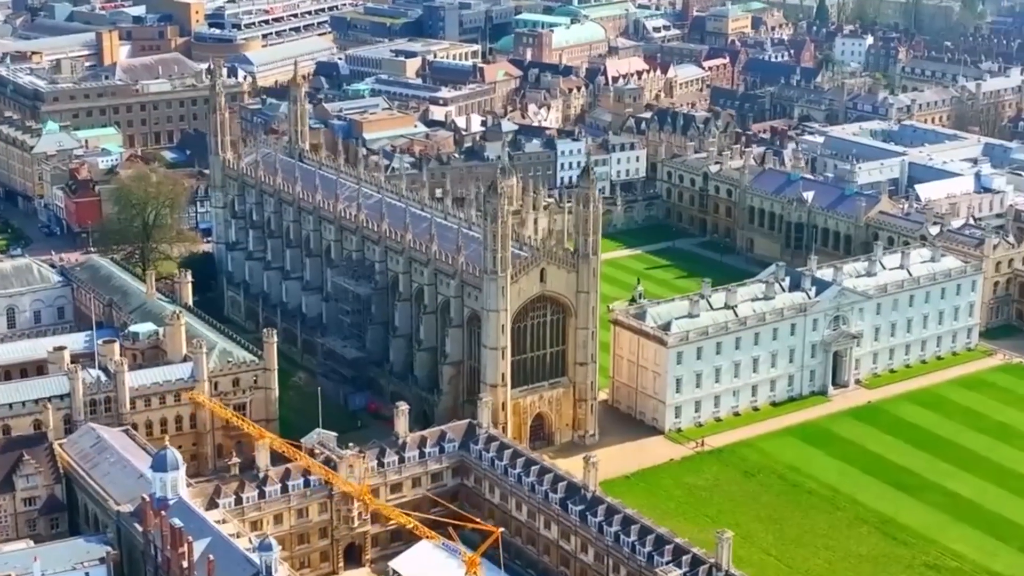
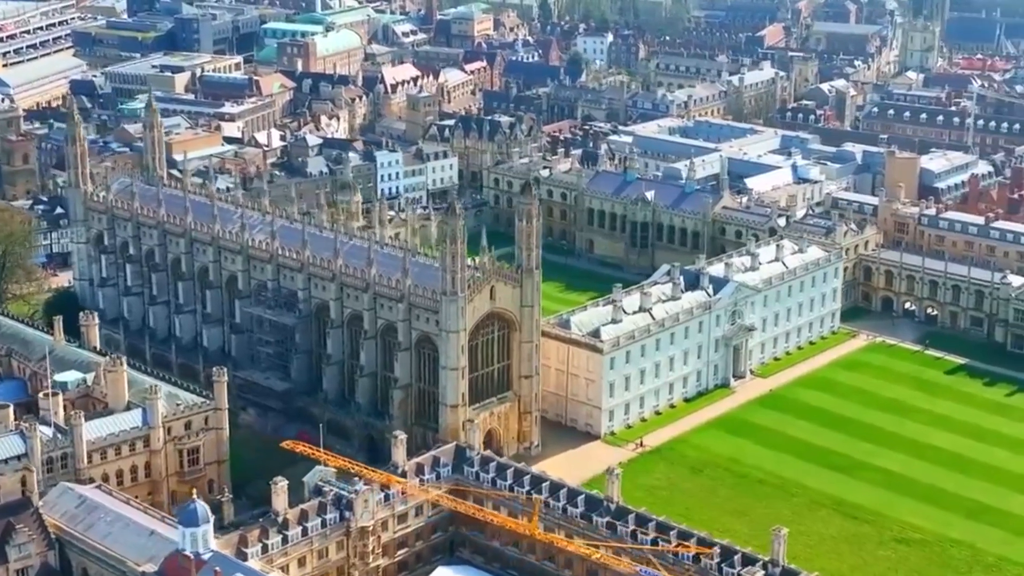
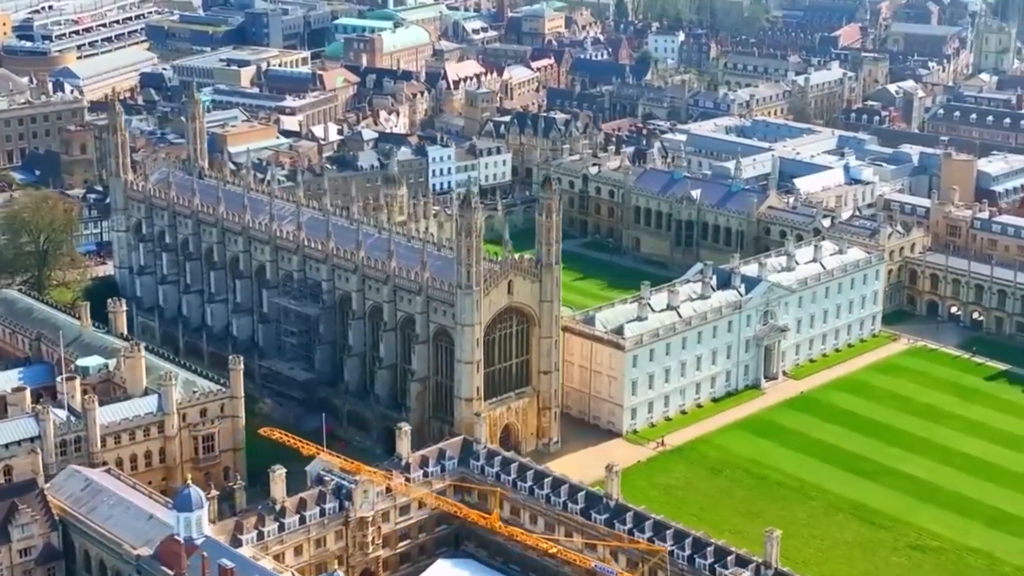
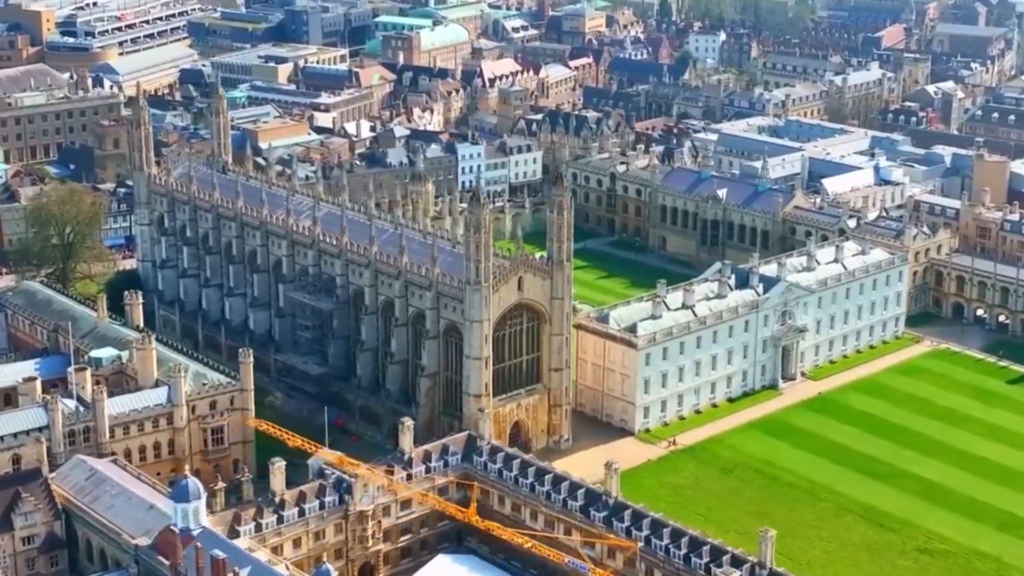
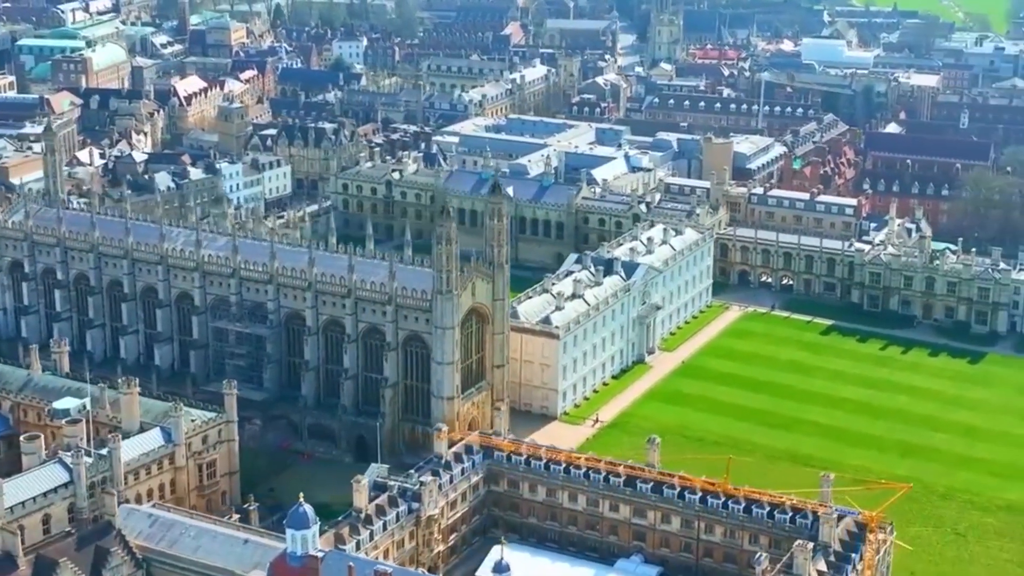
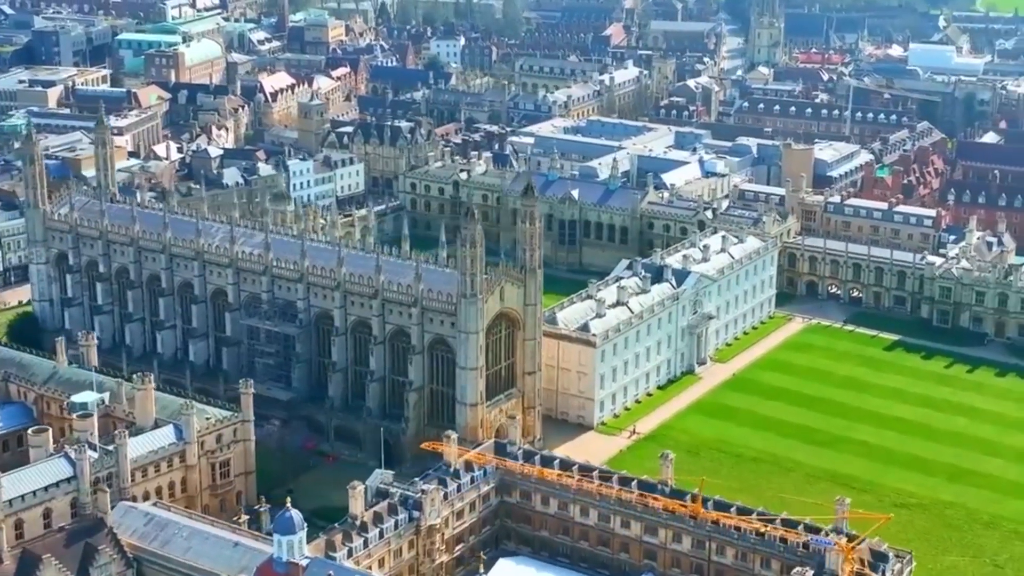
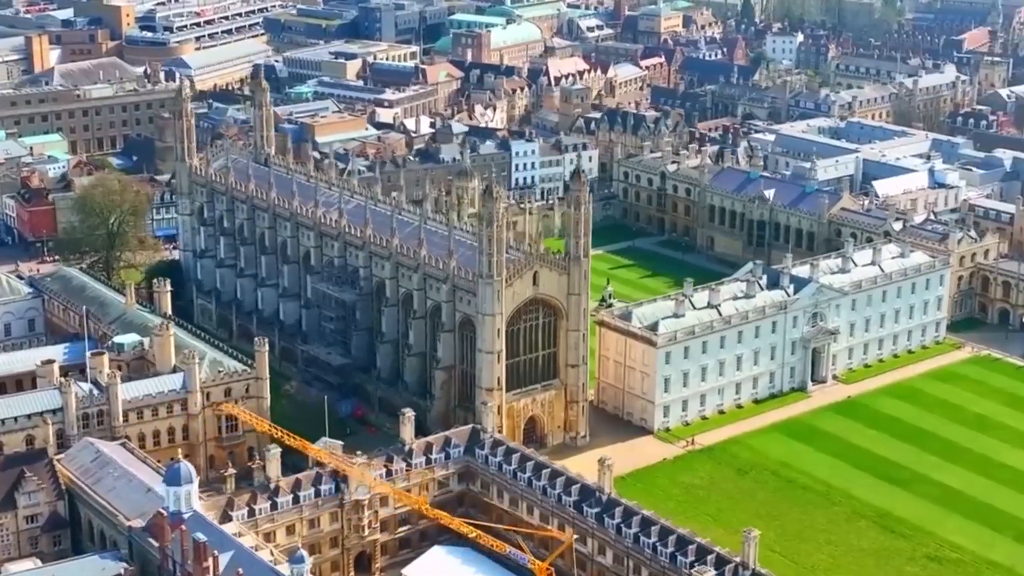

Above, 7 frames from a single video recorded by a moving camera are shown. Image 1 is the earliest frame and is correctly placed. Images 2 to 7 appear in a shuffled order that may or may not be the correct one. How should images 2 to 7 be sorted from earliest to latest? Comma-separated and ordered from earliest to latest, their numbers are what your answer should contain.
7, 4, 3, 2, 6, 5
